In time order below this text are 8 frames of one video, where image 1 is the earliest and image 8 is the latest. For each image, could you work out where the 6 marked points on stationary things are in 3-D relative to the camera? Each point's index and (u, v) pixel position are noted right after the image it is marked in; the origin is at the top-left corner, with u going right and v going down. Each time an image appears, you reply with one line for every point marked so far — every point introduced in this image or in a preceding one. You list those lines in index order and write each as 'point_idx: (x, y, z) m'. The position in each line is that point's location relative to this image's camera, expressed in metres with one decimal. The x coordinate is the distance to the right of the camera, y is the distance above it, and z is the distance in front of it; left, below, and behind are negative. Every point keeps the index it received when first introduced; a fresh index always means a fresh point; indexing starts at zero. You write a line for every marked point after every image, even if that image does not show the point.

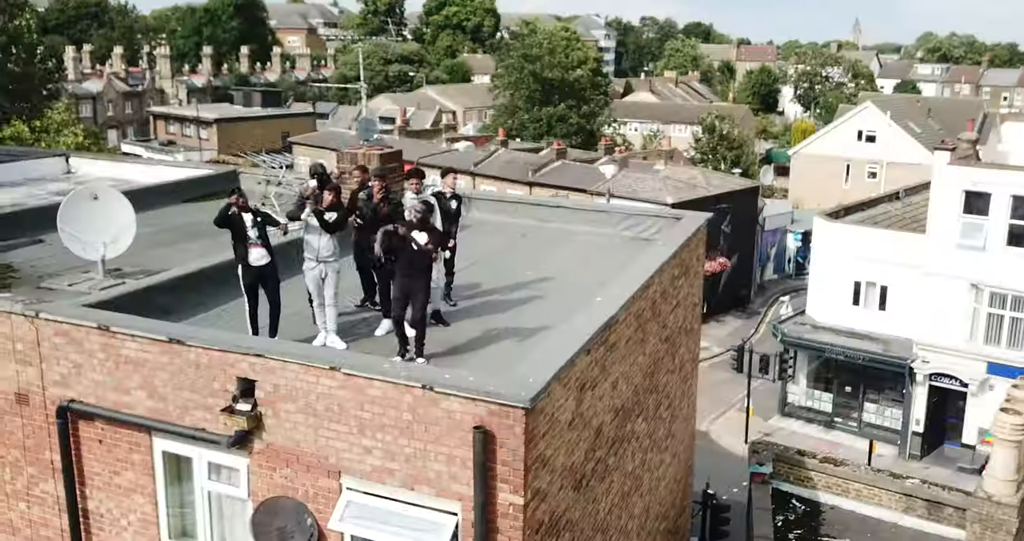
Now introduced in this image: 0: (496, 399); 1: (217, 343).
0: (-0.1, -0.8, +5.3) m
1: (-2.2, -0.5, +6.3) m
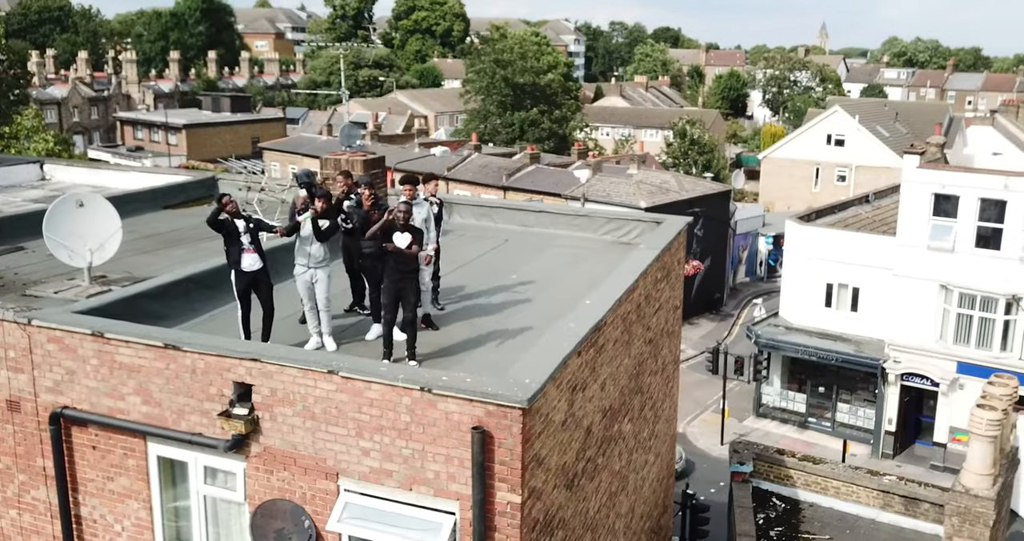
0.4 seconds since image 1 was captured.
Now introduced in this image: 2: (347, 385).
0: (-0.1, -0.8, +5.5) m
1: (-2.3, -0.6, +6.4) m
2: (-1.2, -0.8, +5.9) m
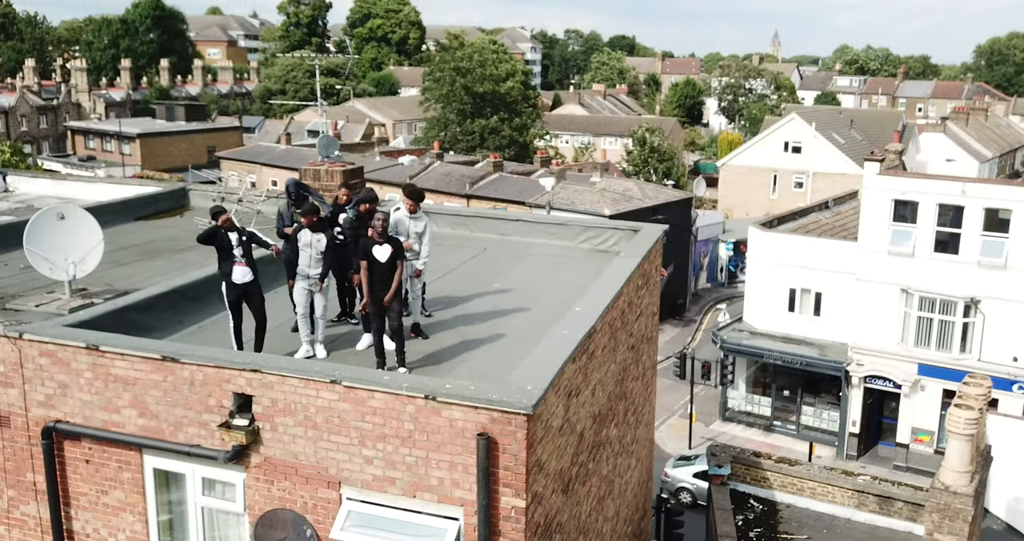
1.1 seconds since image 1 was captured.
0: (-0.1, -0.9, +5.6) m
1: (-2.3, -0.7, +6.4) m
2: (-1.1, -0.9, +6.0) m
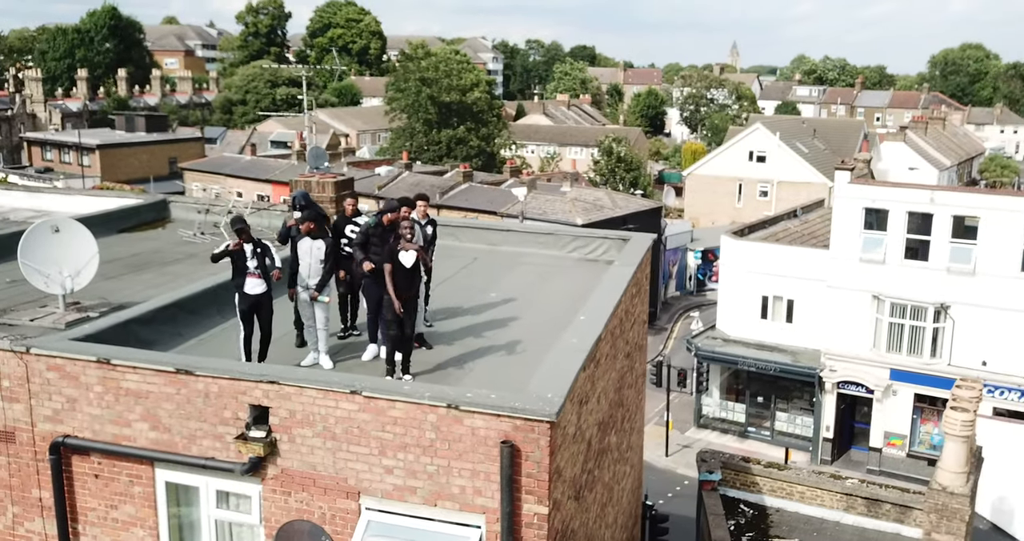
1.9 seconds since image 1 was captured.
0: (+0.1, -0.9, +5.6) m
1: (-2.1, -0.8, +6.4) m
2: (-1.0, -0.9, +6.0) m
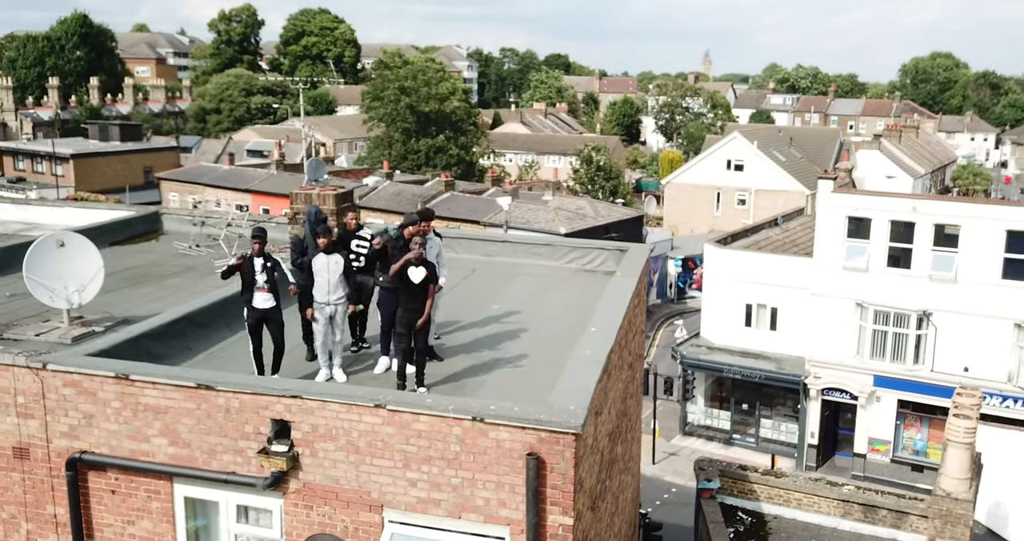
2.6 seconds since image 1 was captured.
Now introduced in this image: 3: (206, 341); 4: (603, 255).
0: (+0.2, -1.0, +5.7) m
1: (-2.0, -0.9, +6.4) m
2: (-0.8, -1.1, +6.1) m
3: (-3.2, -0.8, +9.0) m
4: (+1.4, +0.2, +13.5) m
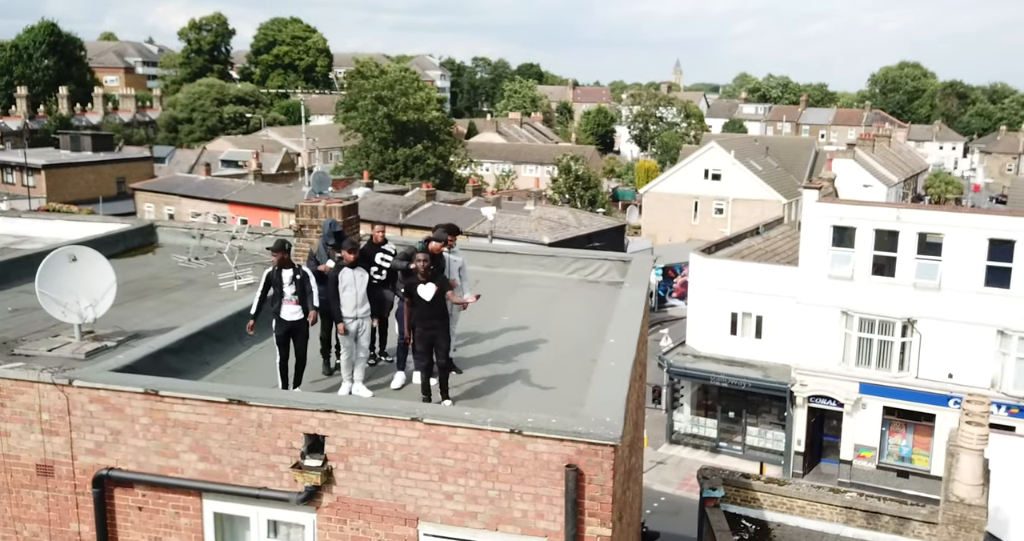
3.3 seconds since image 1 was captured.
0: (+0.5, -1.1, +5.8) m
1: (-1.7, -1.0, +6.4) m
2: (-0.6, -1.2, +6.1) m
3: (-3.1, -0.9, +9.0) m
4: (+1.5, +0.1, +13.6) m
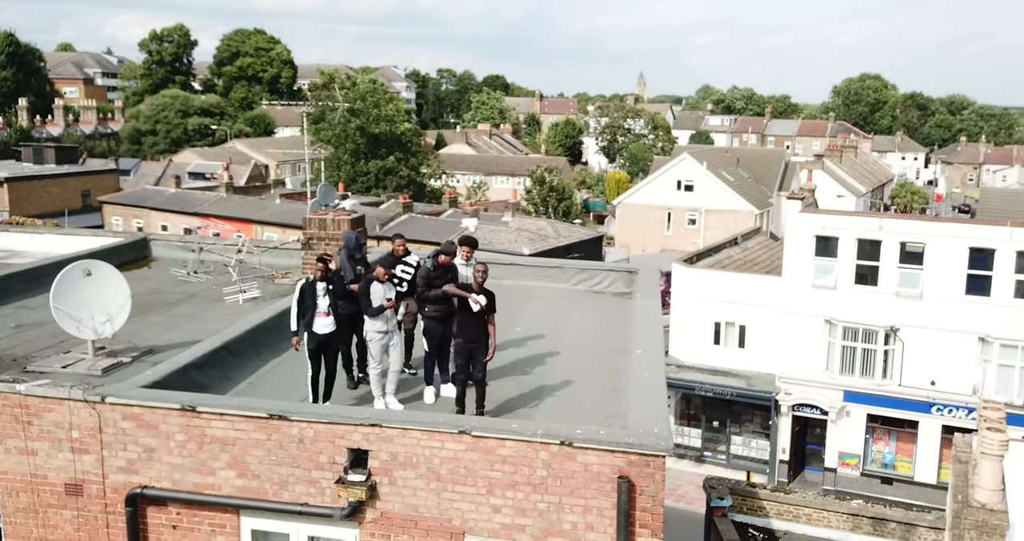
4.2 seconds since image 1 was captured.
0: (+0.9, -1.2, +5.8) m
1: (-1.4, -1.1, +6.4) m
2: (-0.2, -1.2, +6.1) m
3: (-2.8, -1.0, +8.9) m
4: (+1.6, -0.1, +13.7) m
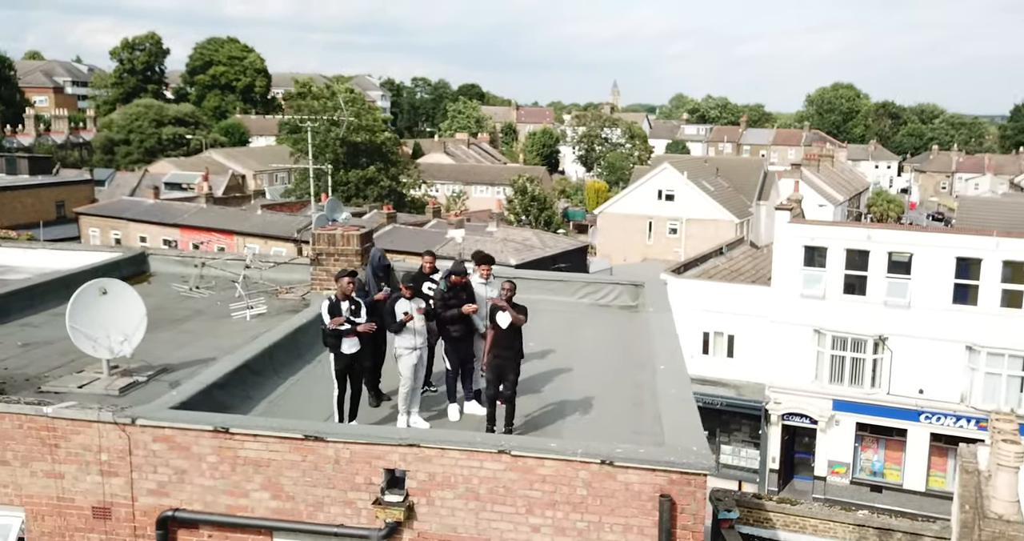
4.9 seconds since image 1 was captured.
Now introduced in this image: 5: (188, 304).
0: (+1.2, -1.3, +5.8) m
1: (-1.1, -1.2, +6.4) m
2: (0.0, -1.4, +6.1) m
3: (-2.6, -1.2, +8.9) m
4: (+1.7, -0.3, +13.7) m
5: (-5.2, -0.6, +13.9) m
